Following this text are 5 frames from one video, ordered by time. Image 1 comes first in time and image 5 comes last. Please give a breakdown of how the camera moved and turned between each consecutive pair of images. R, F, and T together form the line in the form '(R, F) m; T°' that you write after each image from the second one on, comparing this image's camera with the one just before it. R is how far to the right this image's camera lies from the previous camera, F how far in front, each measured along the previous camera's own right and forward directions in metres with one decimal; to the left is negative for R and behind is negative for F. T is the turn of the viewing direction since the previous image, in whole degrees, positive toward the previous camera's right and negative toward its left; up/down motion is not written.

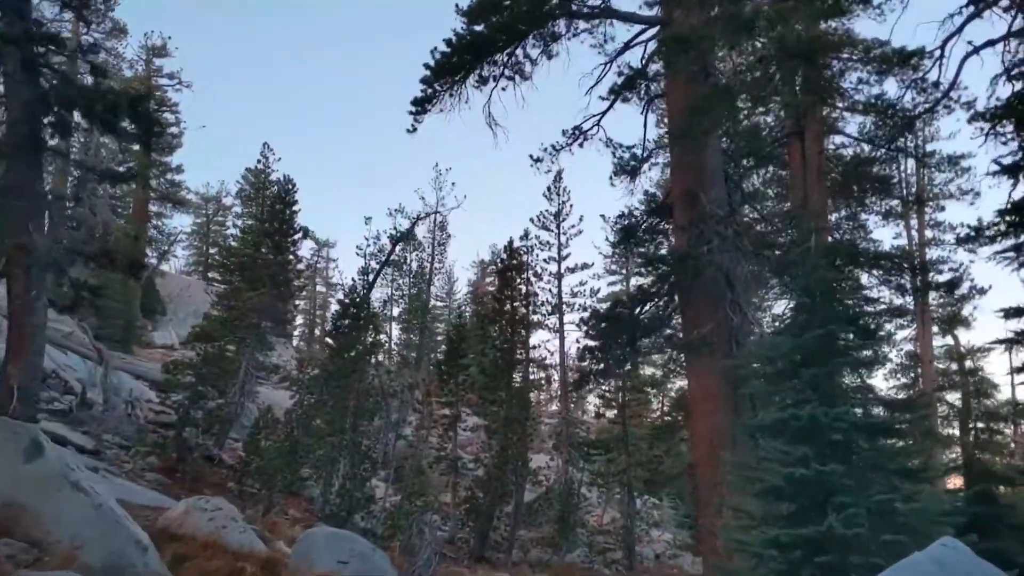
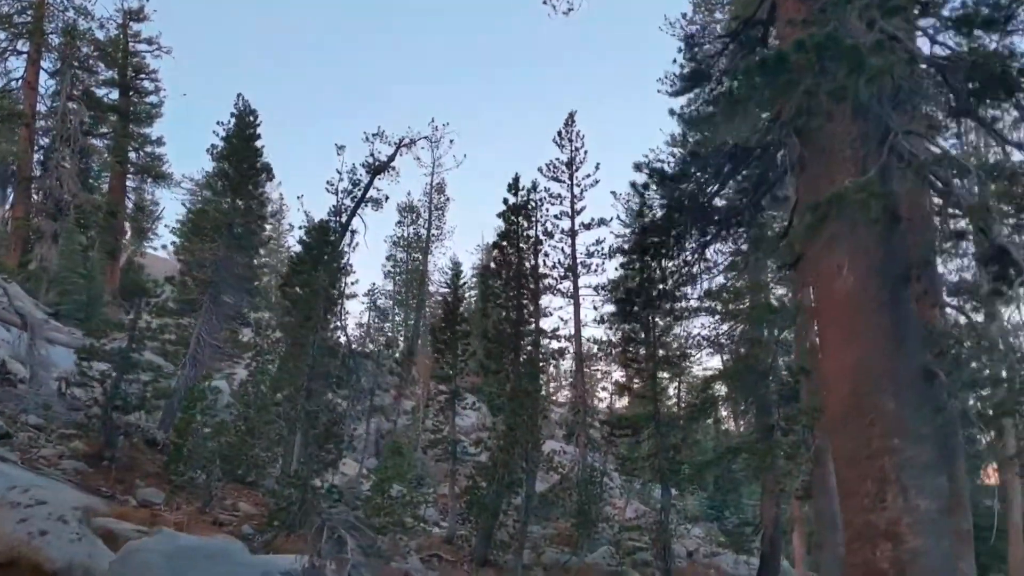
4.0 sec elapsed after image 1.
(0.0, +3.6) m; 0°
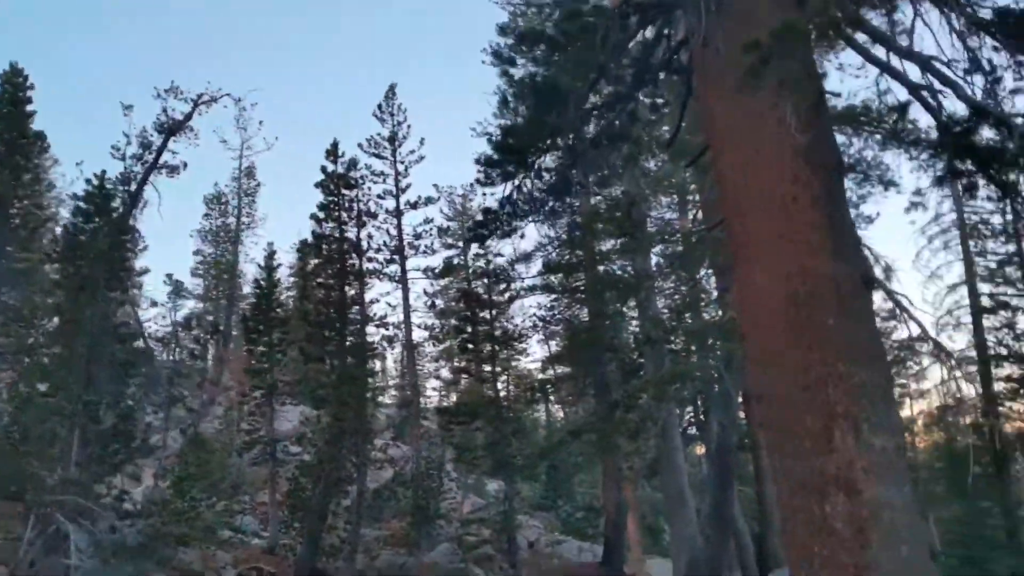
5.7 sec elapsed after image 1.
(-0.1, +1.3) m; +12°
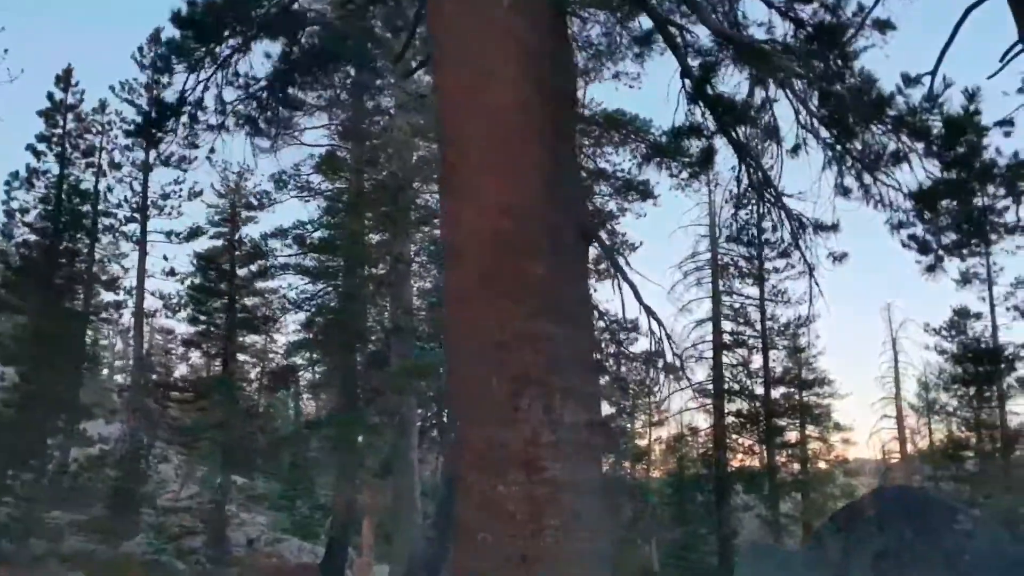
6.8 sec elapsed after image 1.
(+0.5, +0.7) m; +15°
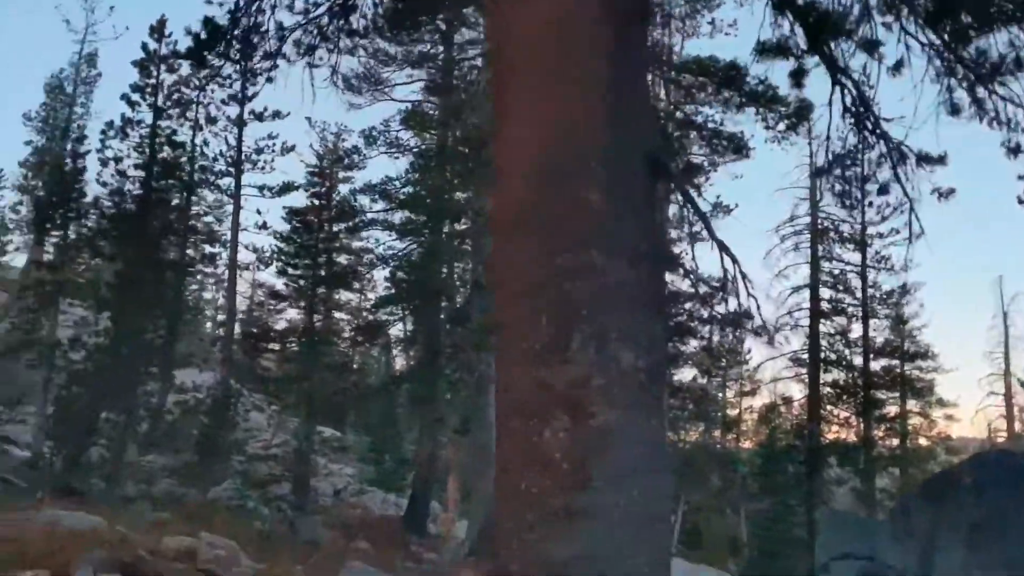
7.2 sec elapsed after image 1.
(+0.1, +0.3) m; -6°
